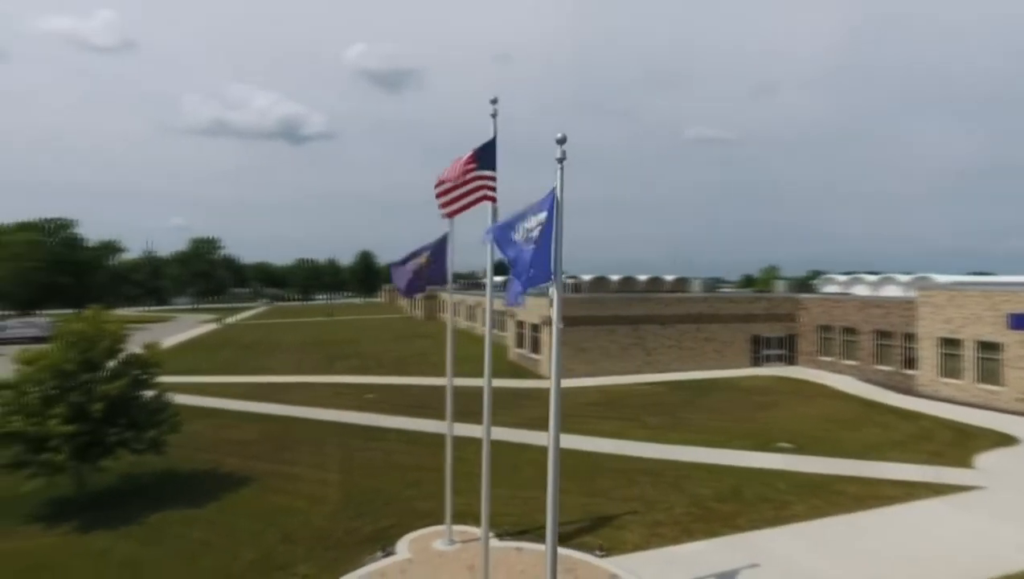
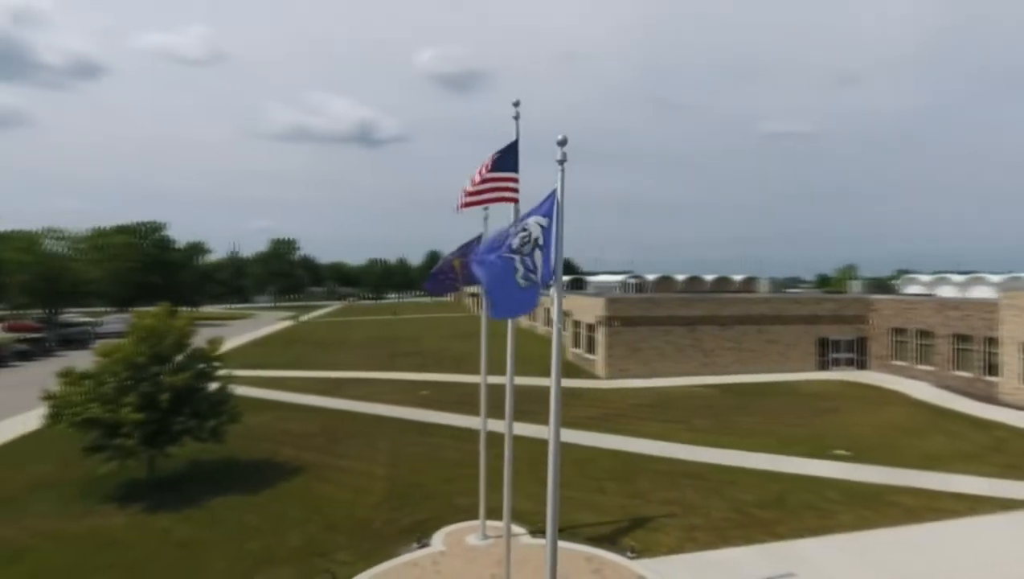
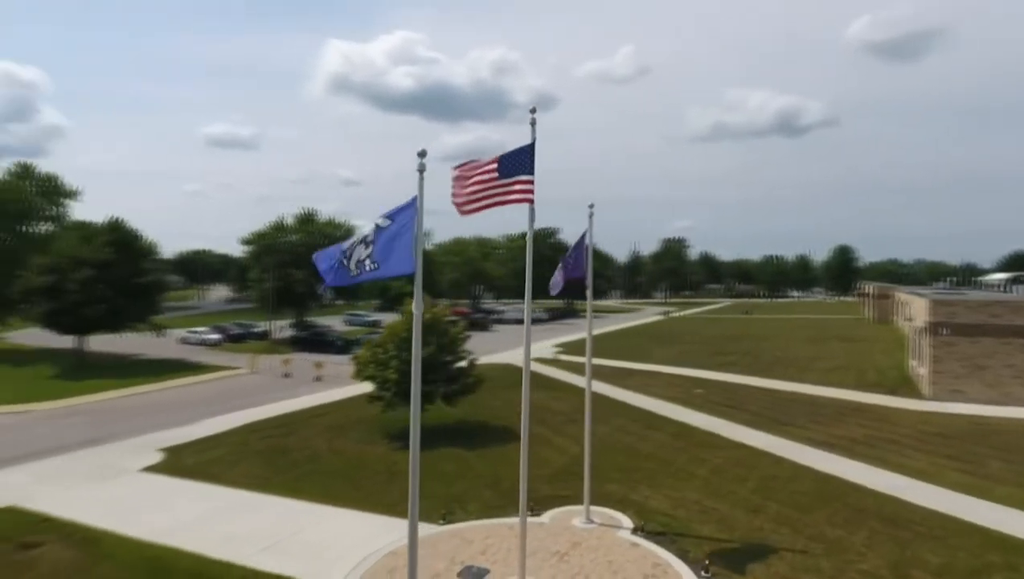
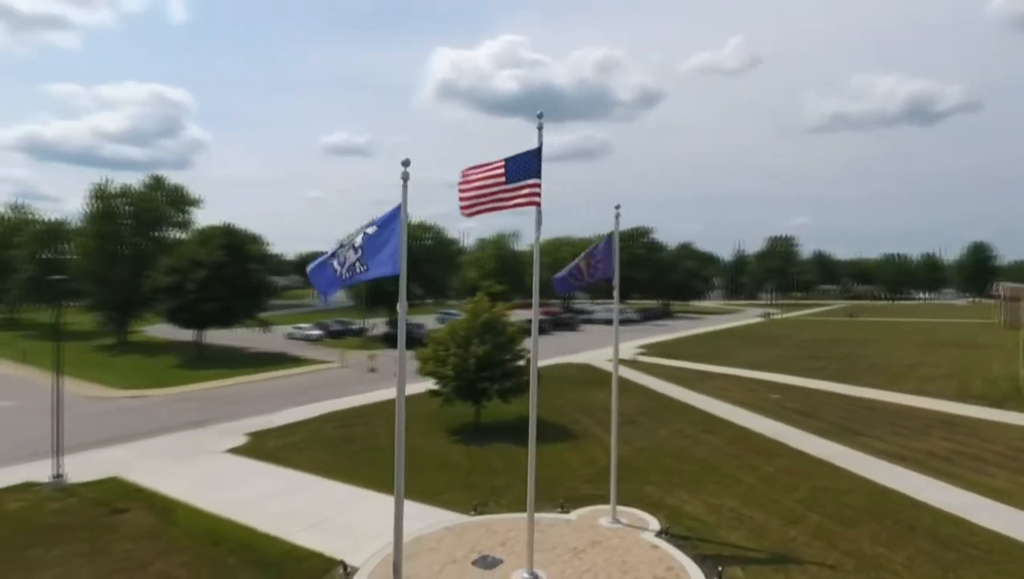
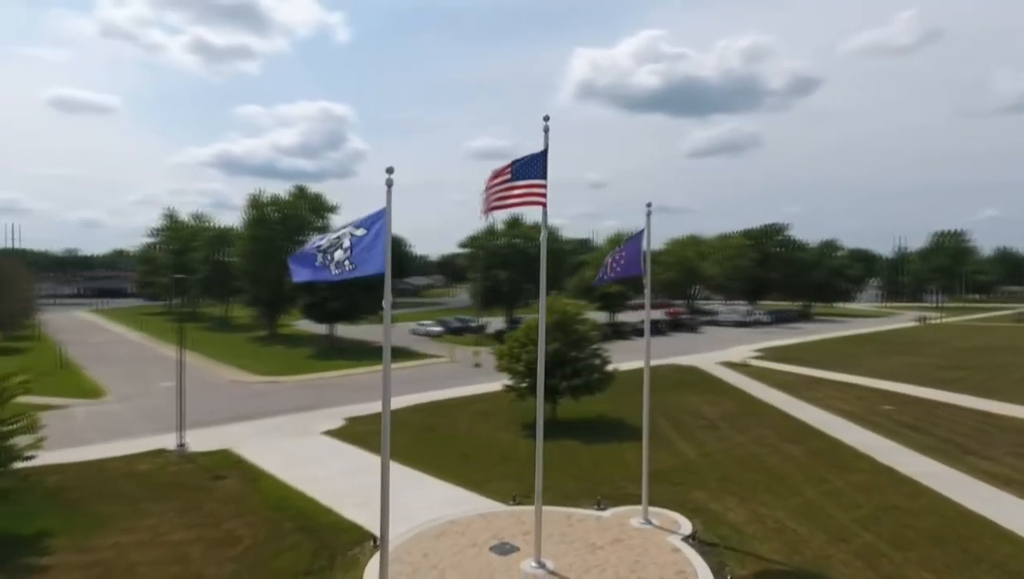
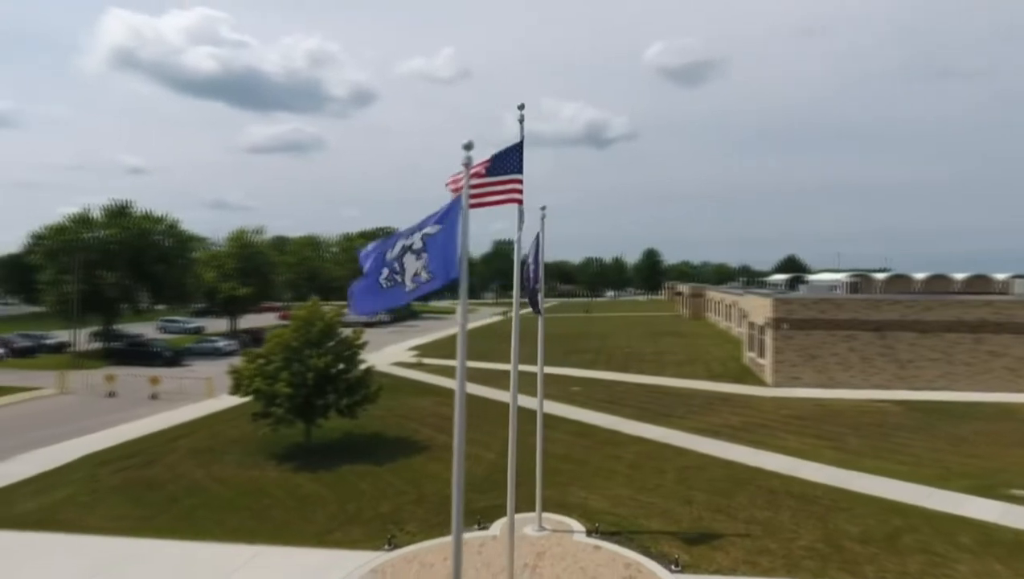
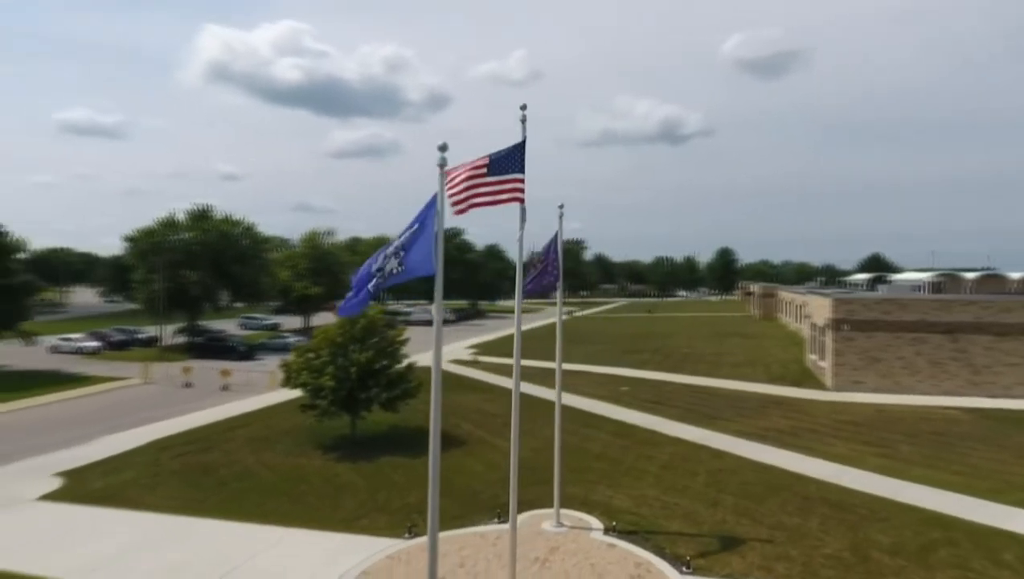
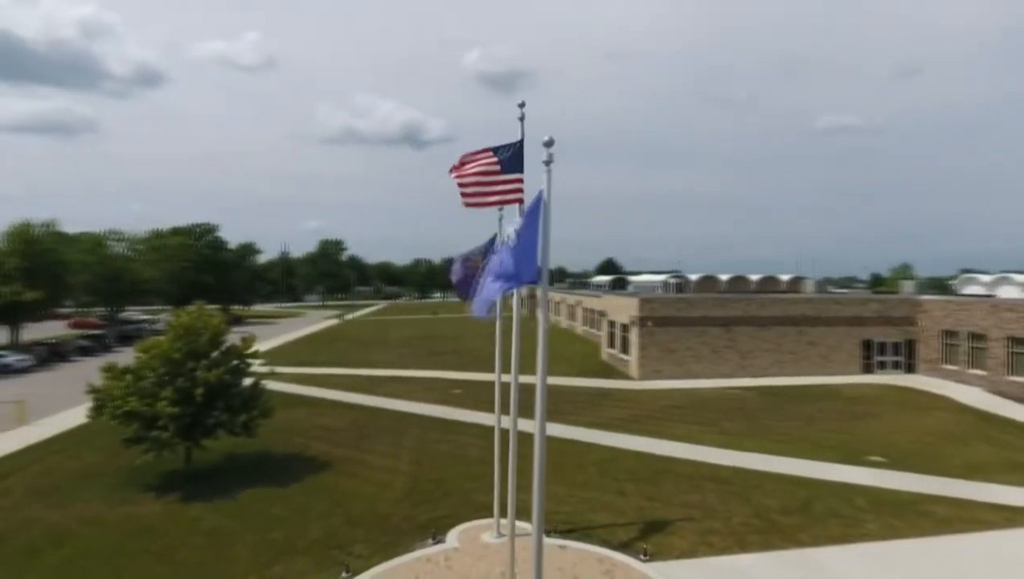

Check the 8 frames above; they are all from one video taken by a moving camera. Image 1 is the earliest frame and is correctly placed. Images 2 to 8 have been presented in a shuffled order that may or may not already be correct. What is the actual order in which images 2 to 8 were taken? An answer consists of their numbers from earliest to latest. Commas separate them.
2, 8, 6, 7, 3, 4, 5
